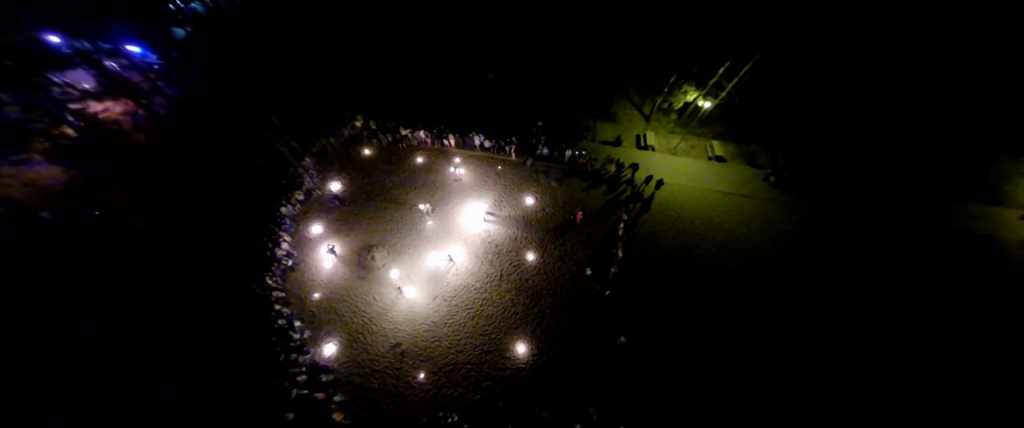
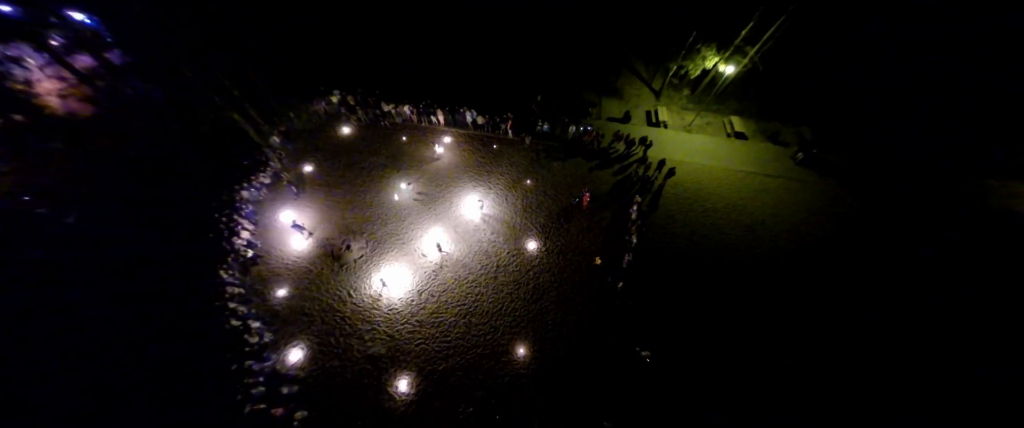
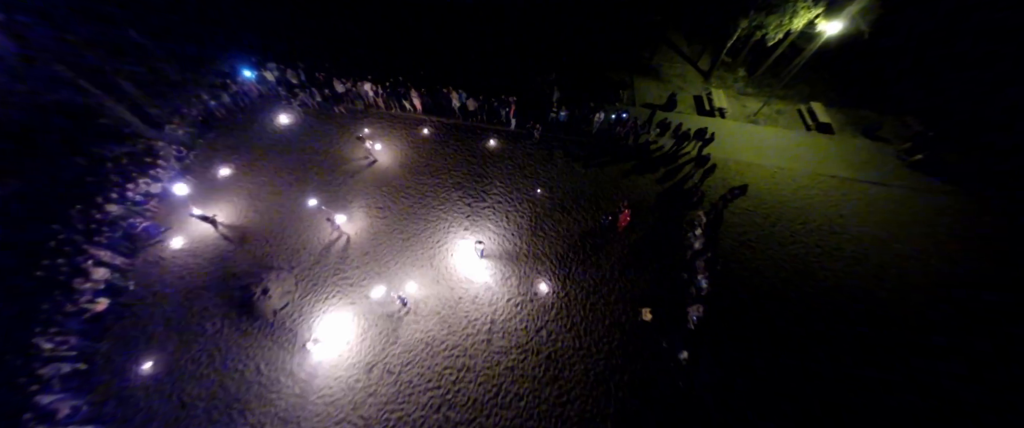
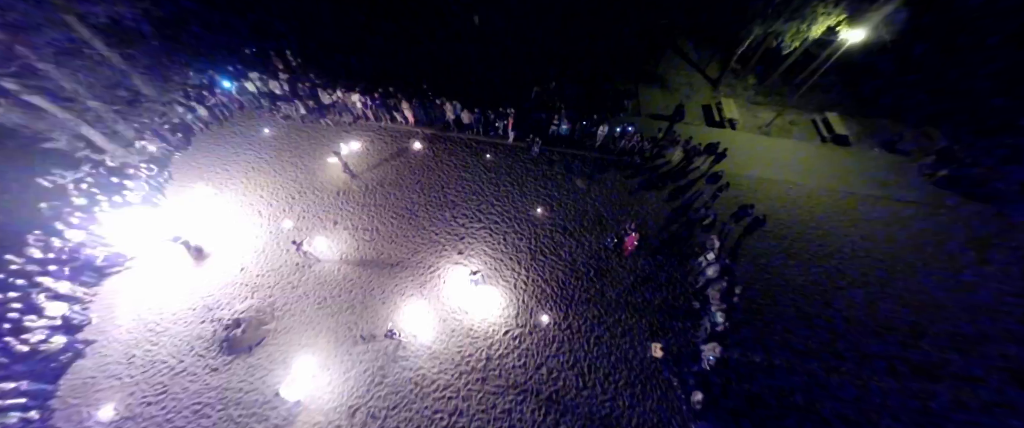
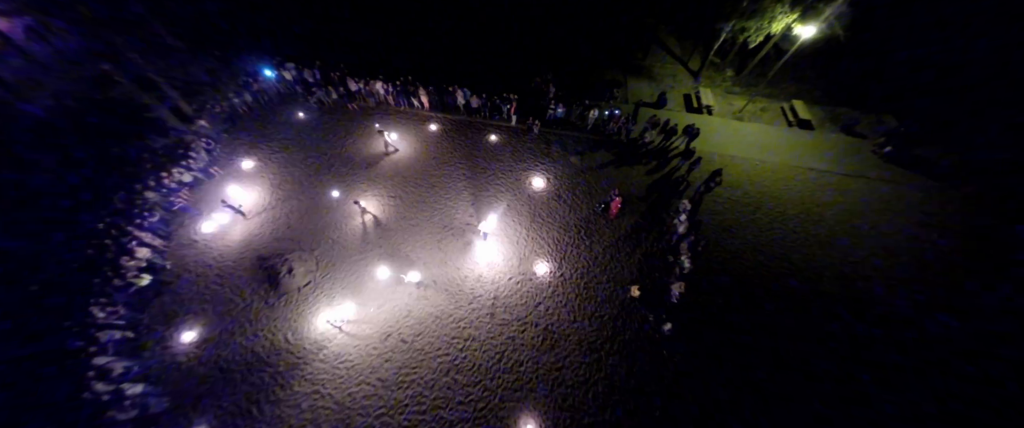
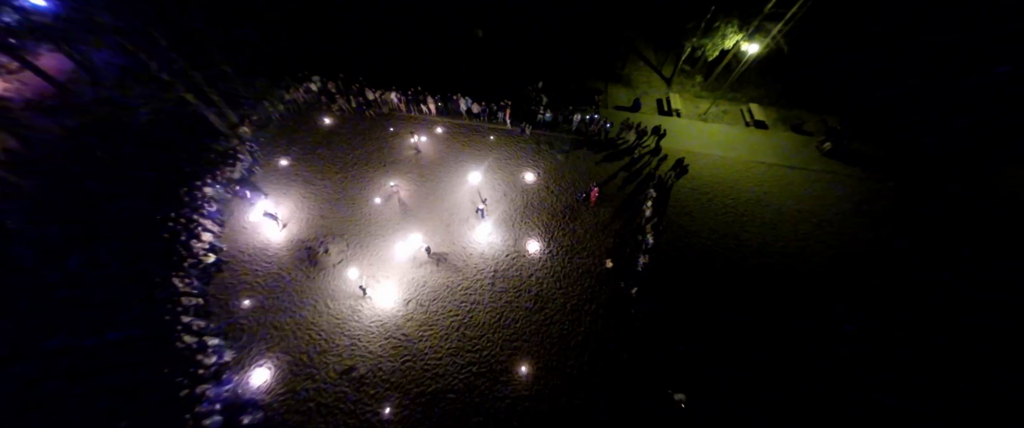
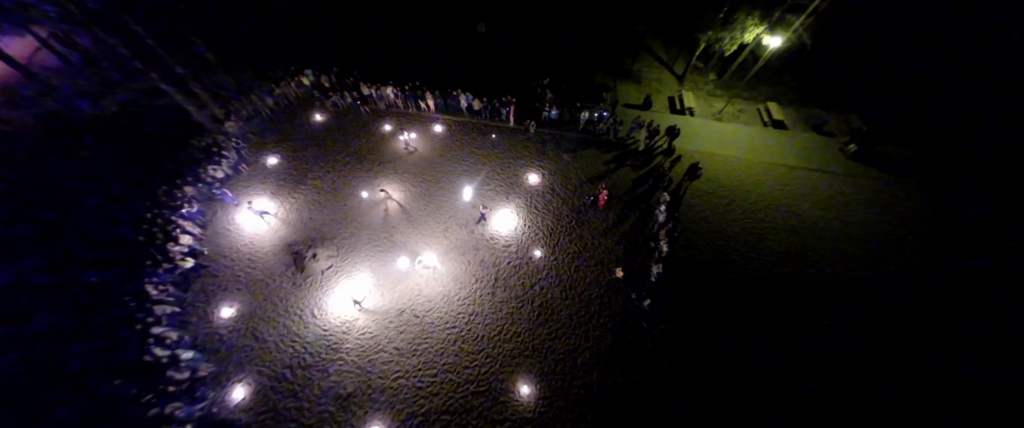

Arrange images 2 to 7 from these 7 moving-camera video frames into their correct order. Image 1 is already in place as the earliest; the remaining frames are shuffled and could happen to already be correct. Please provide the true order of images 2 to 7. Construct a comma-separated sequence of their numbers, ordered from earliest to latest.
2, 6, 7, 5, 3, 4
